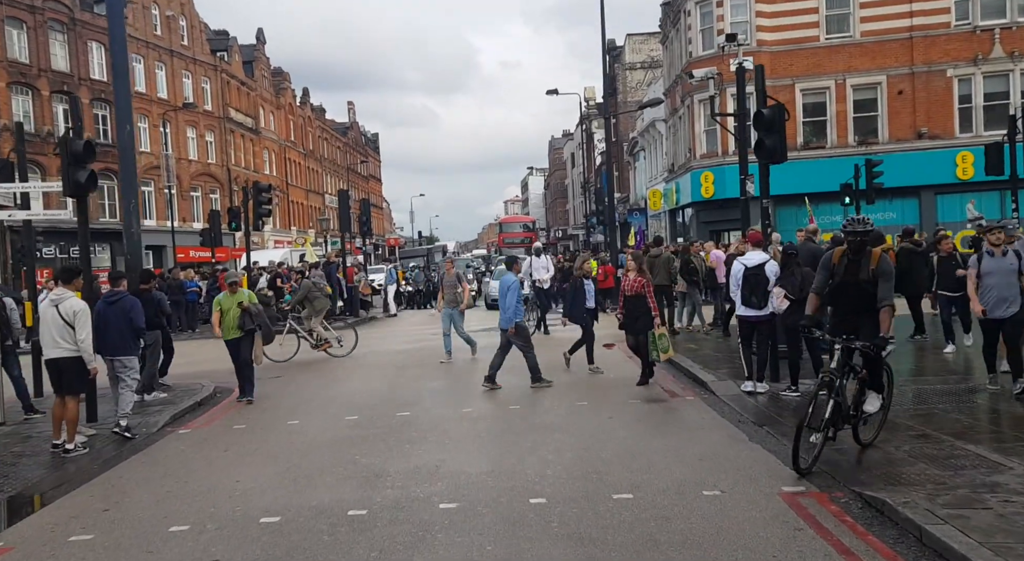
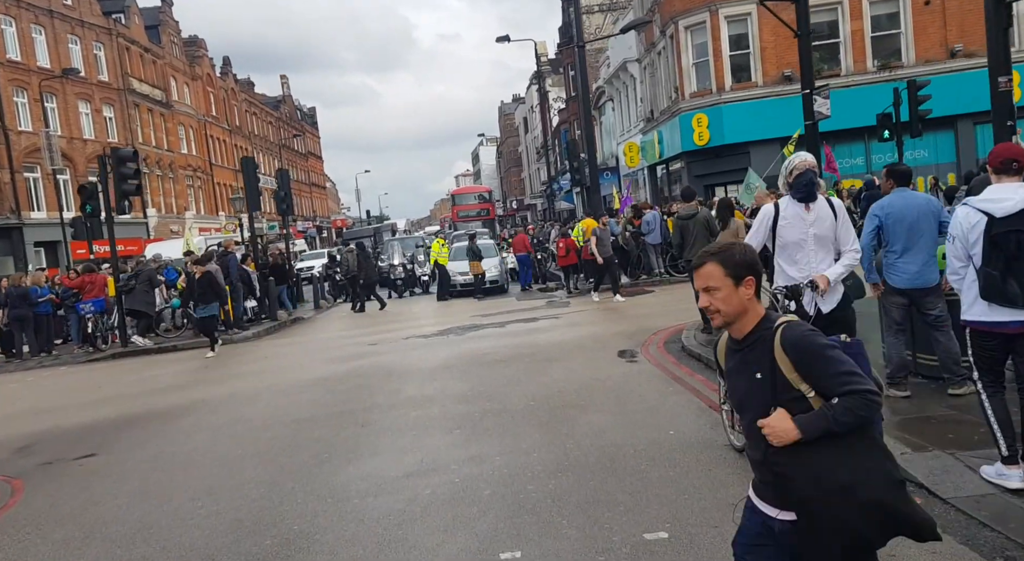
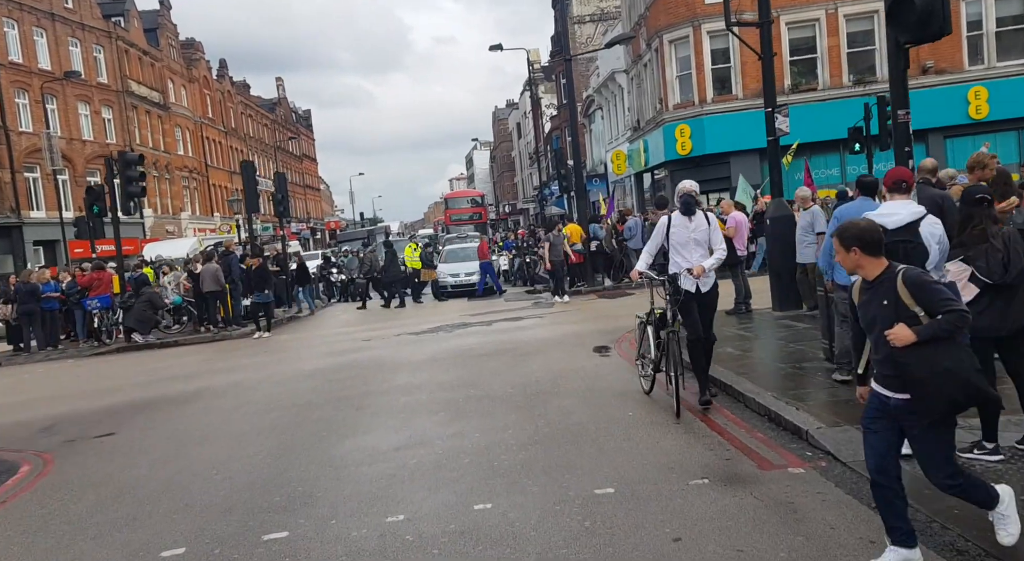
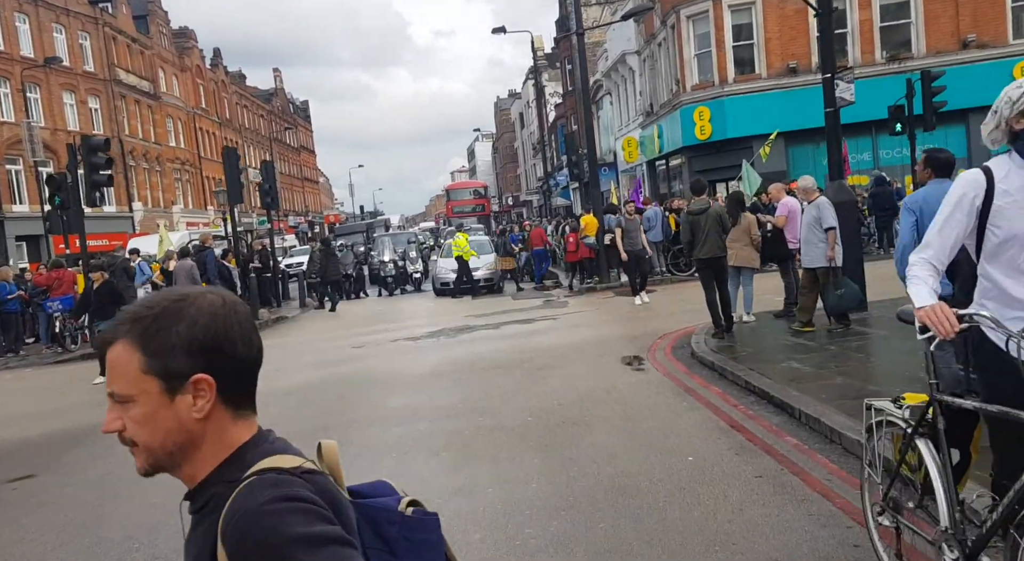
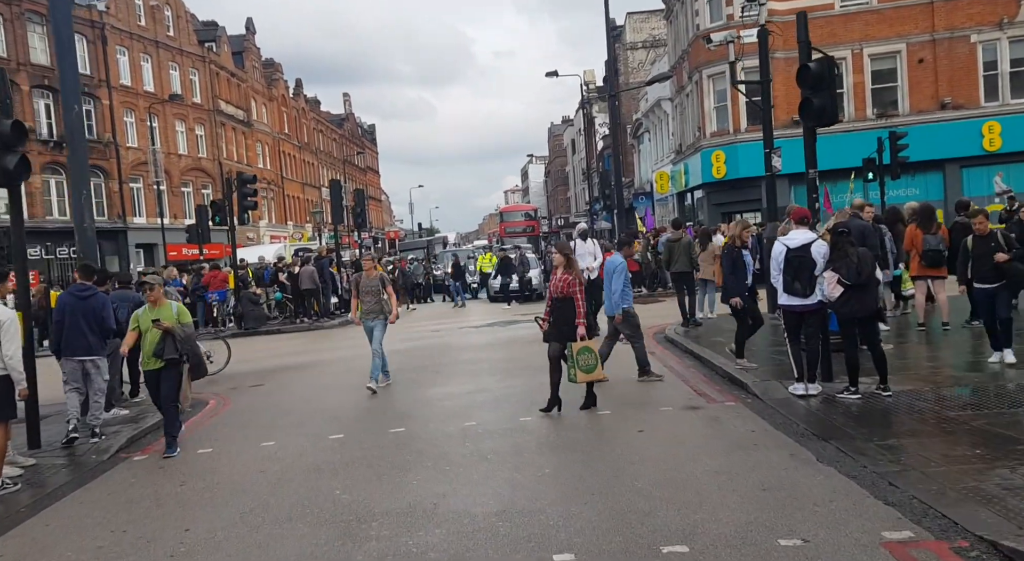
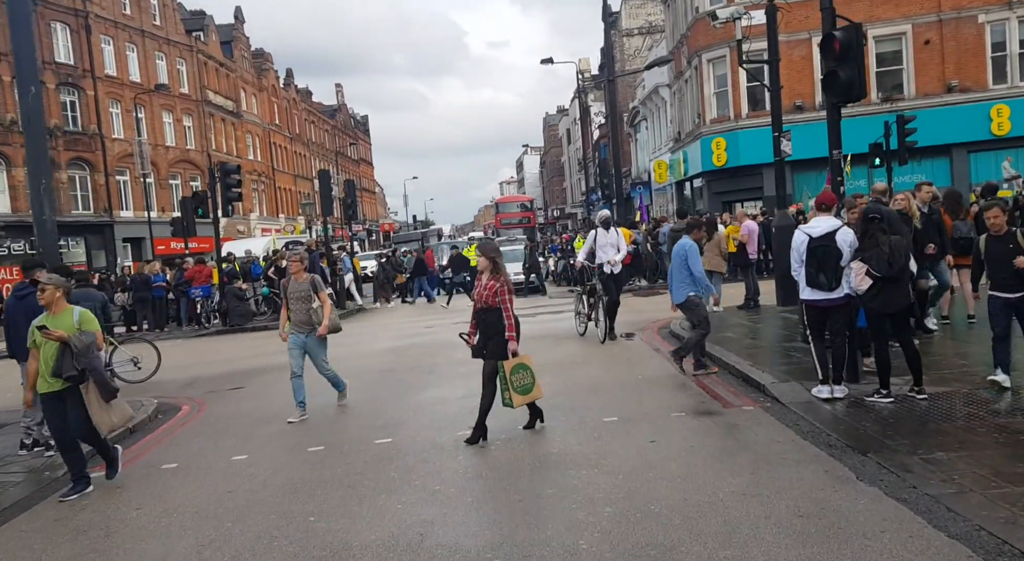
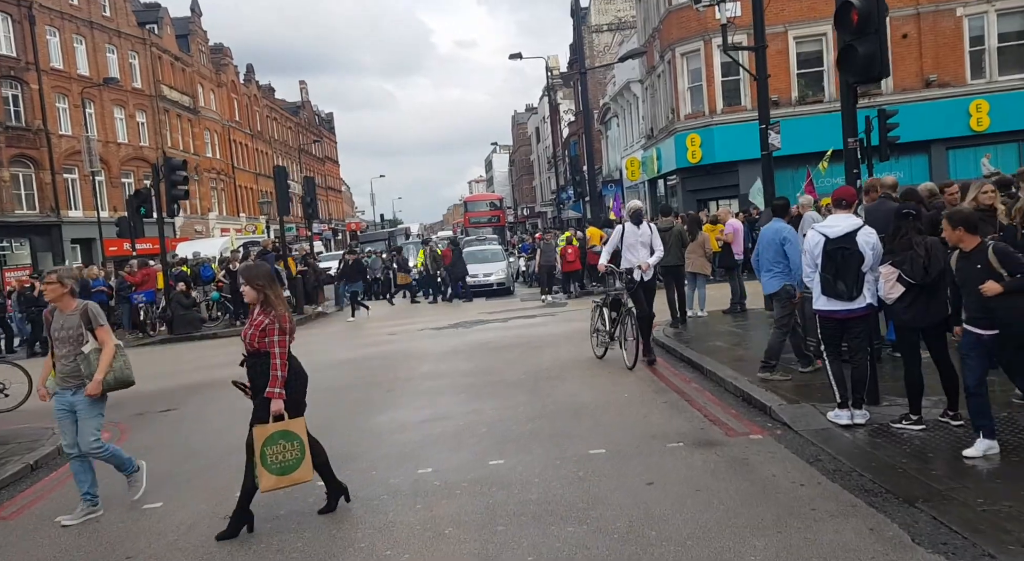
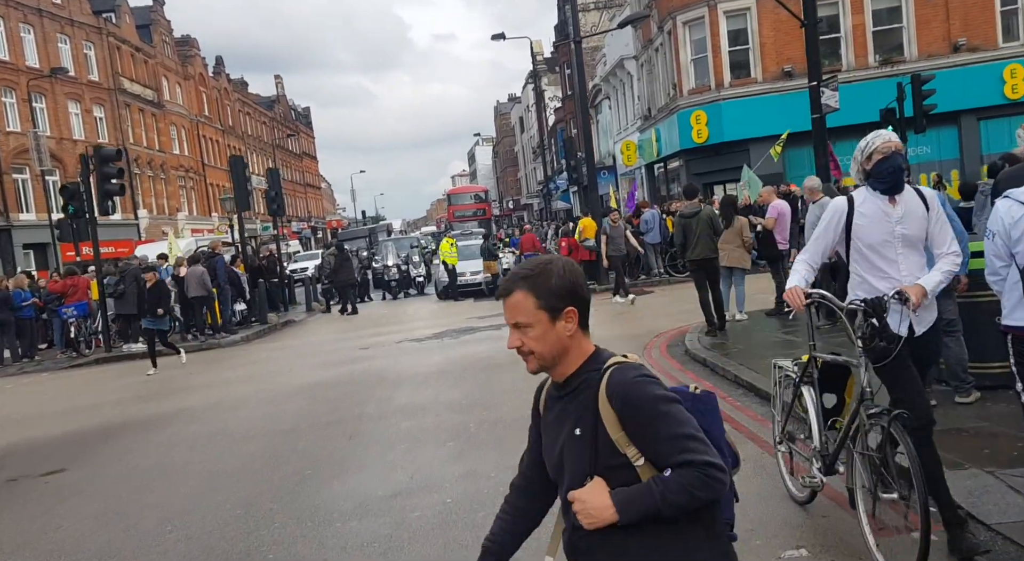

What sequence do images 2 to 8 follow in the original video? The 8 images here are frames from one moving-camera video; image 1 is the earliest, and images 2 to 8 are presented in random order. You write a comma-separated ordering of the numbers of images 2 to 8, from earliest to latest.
5, 6, 7, 3, 2, 8, 4
